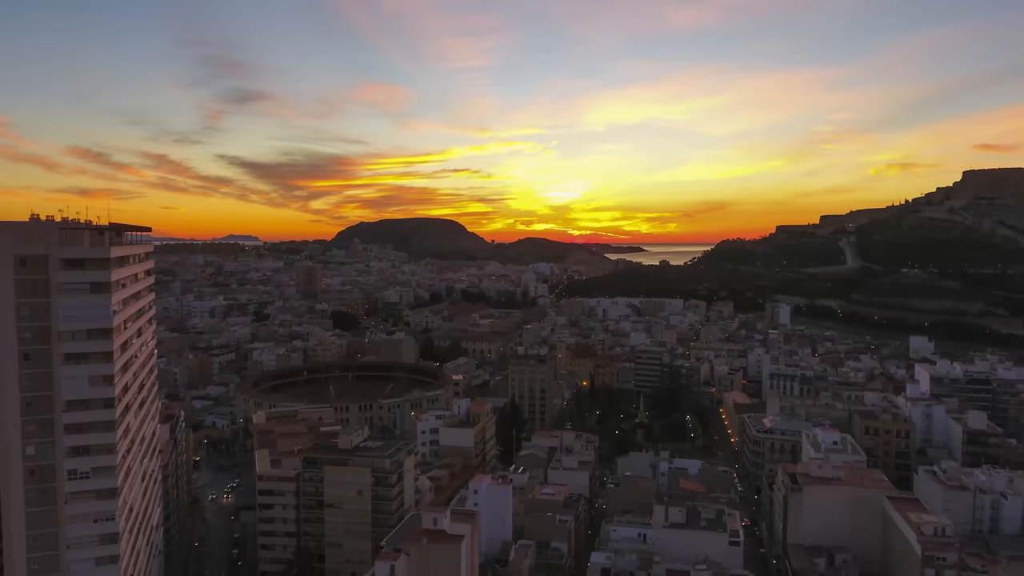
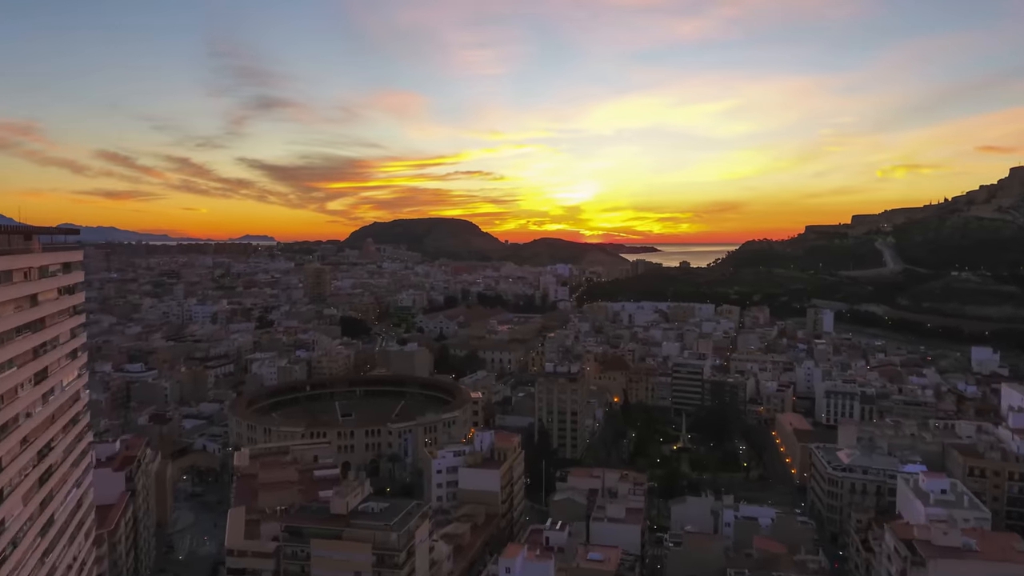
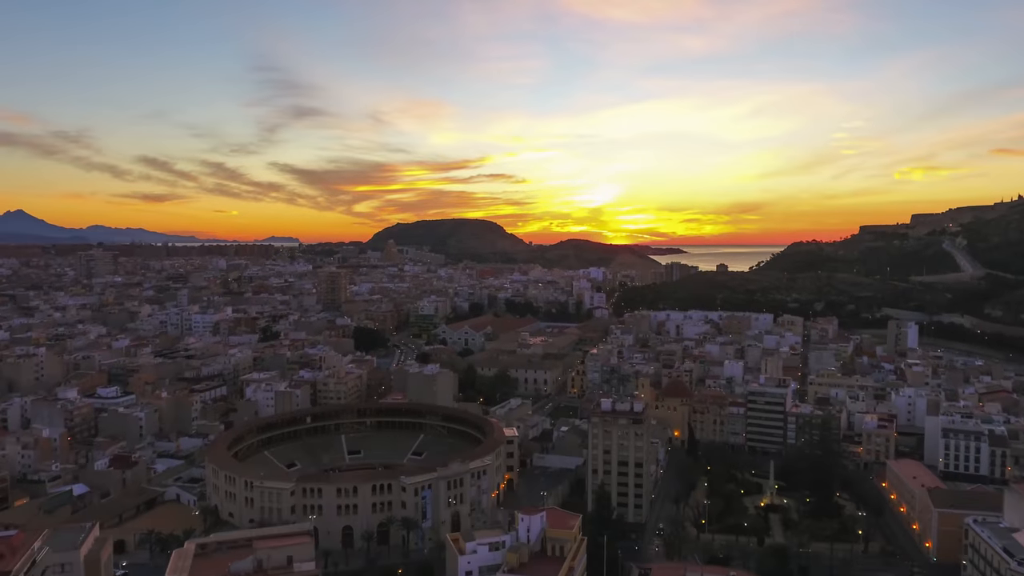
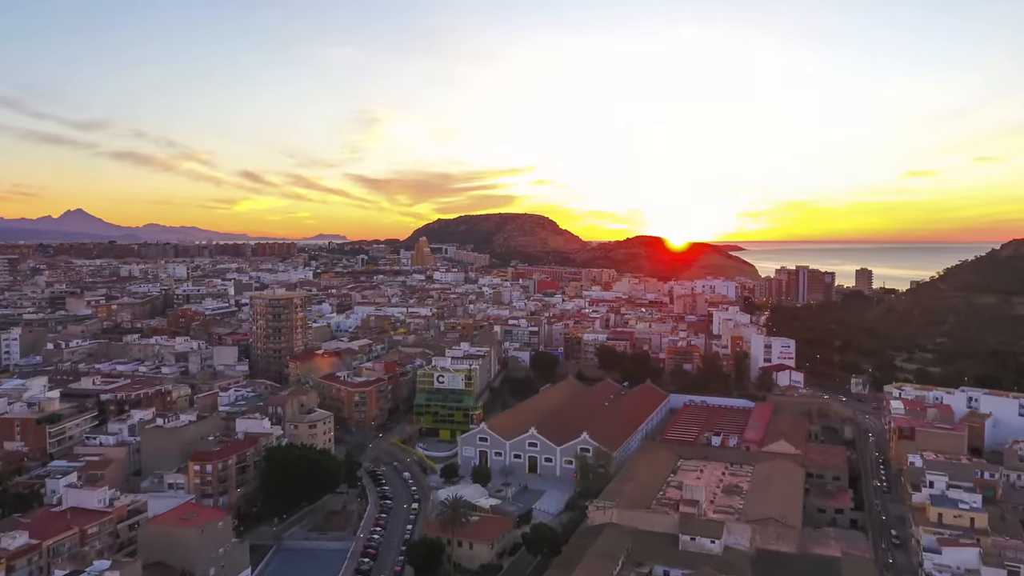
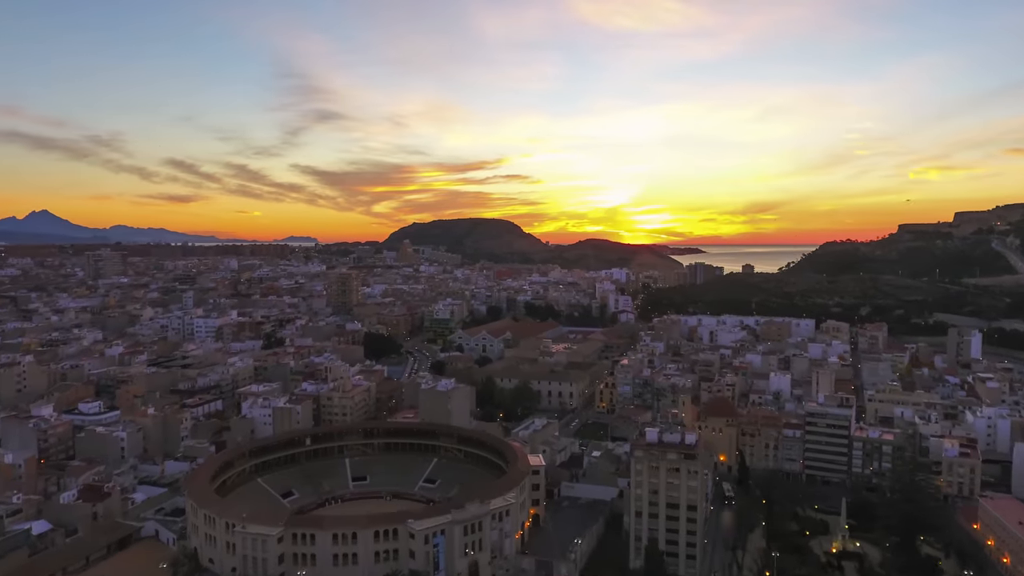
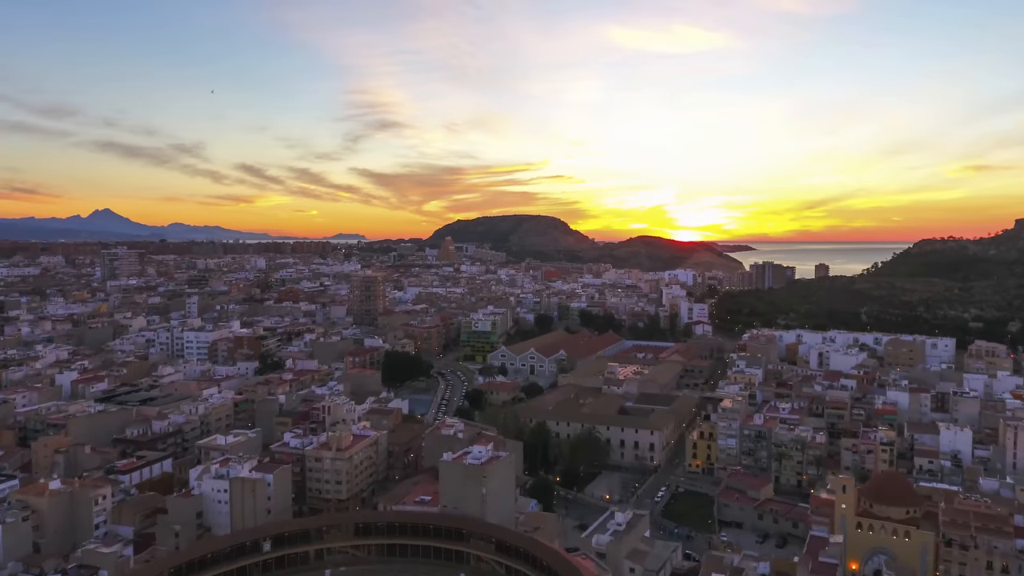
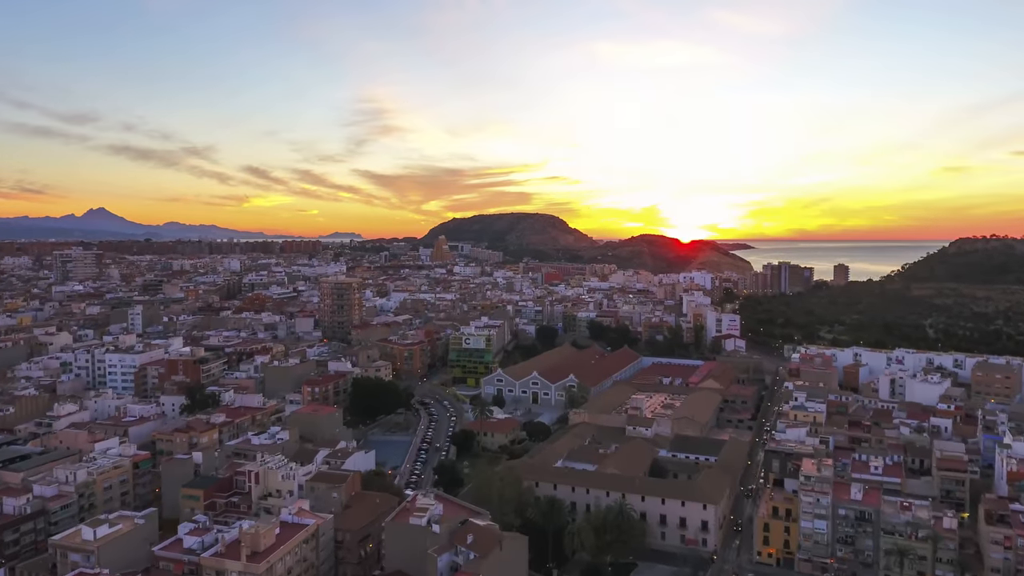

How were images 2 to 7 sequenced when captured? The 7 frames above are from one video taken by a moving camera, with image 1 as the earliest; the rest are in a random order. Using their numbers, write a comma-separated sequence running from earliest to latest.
2, 3, 5, 6, 7, 4
